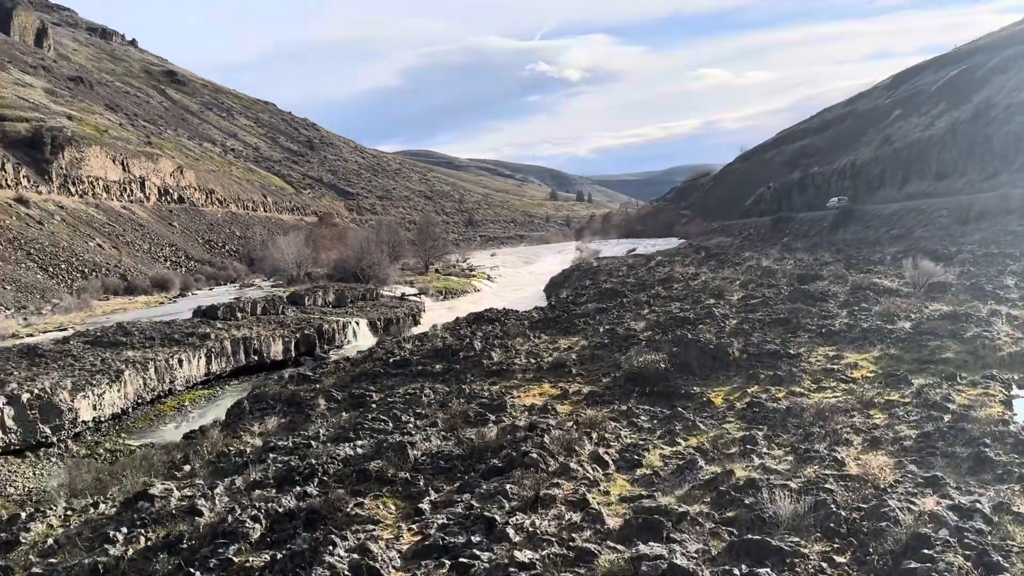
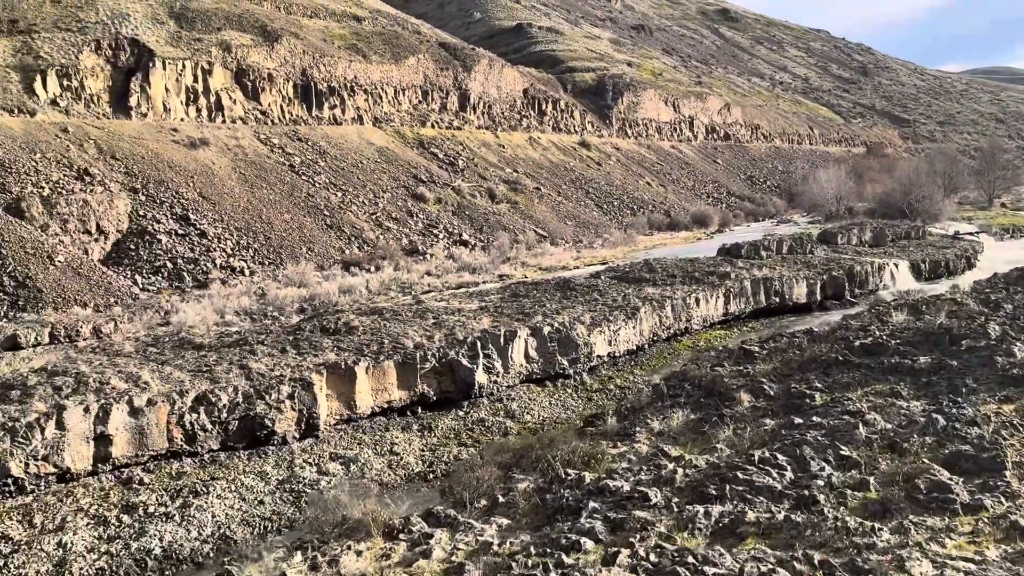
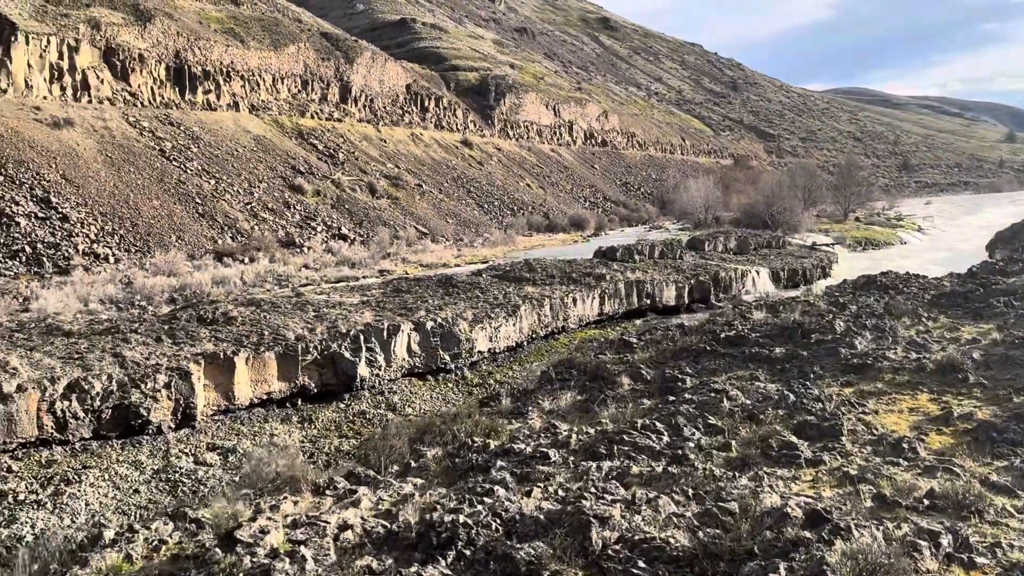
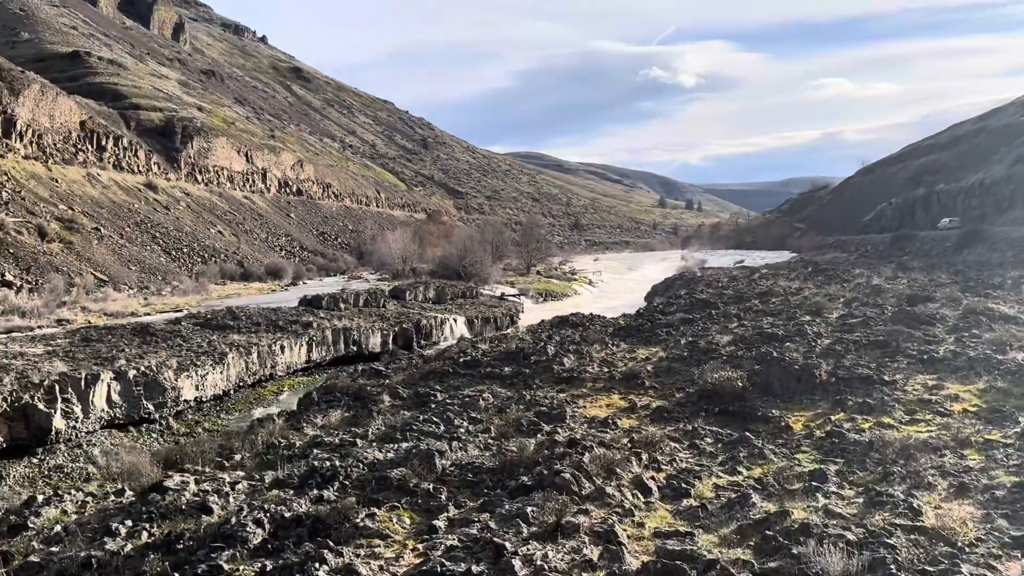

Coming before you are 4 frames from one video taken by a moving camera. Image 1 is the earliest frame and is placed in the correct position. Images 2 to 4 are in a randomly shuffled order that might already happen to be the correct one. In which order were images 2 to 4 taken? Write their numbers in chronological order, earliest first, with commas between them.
4, 3, 2
